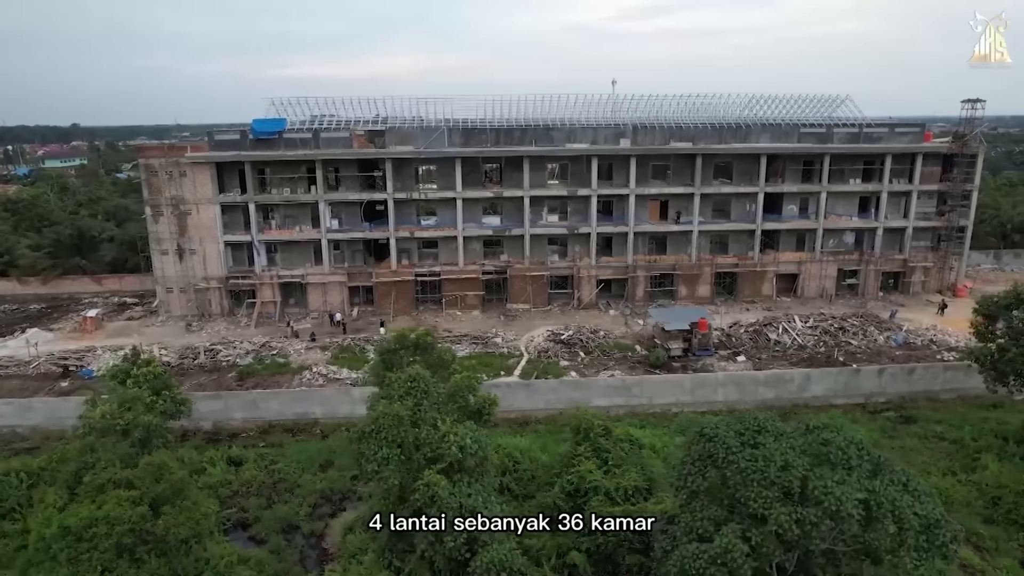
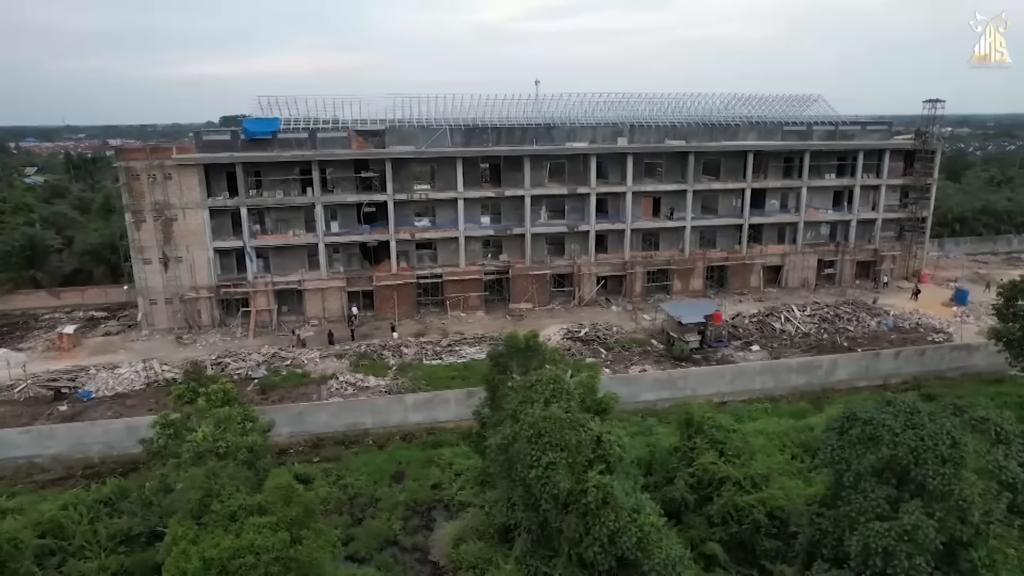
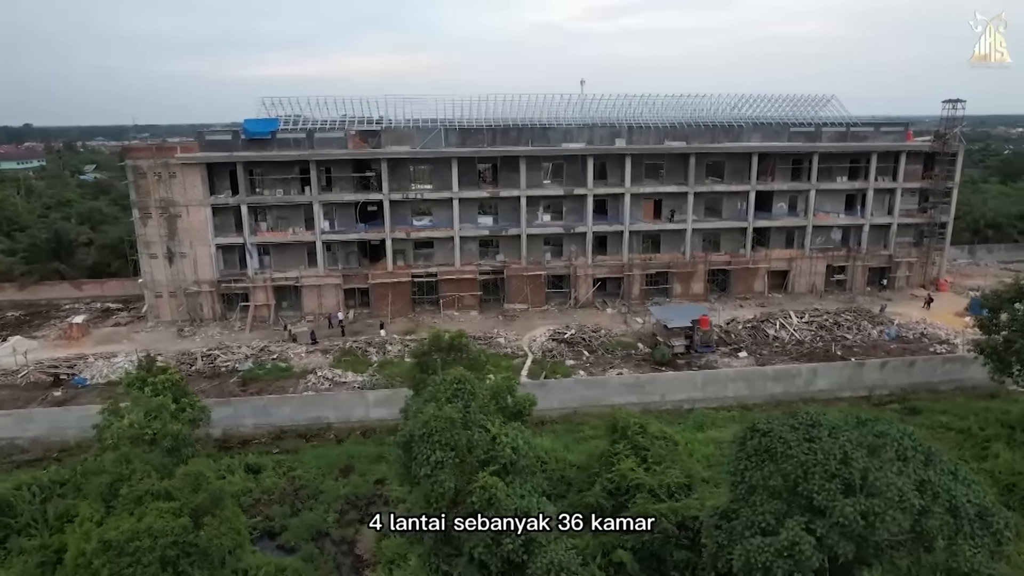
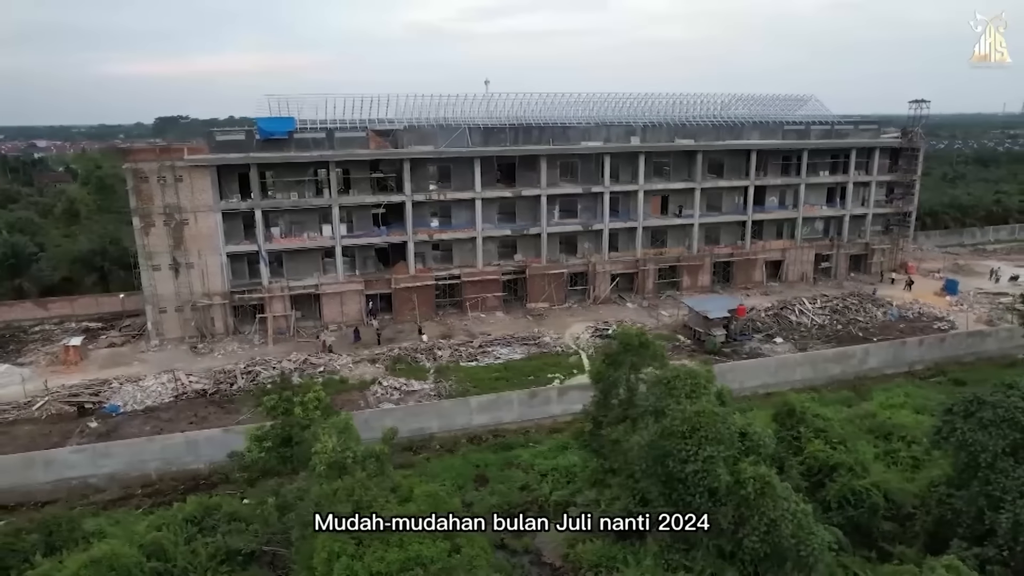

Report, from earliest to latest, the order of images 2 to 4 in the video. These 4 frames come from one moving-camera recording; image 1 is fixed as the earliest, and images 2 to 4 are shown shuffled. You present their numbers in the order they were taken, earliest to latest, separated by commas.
3, 2, 4
